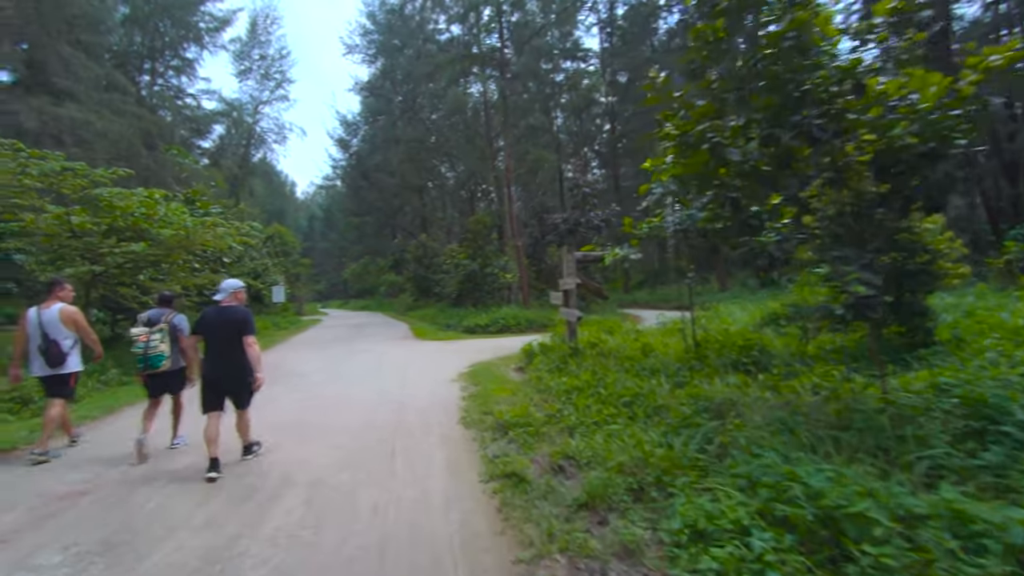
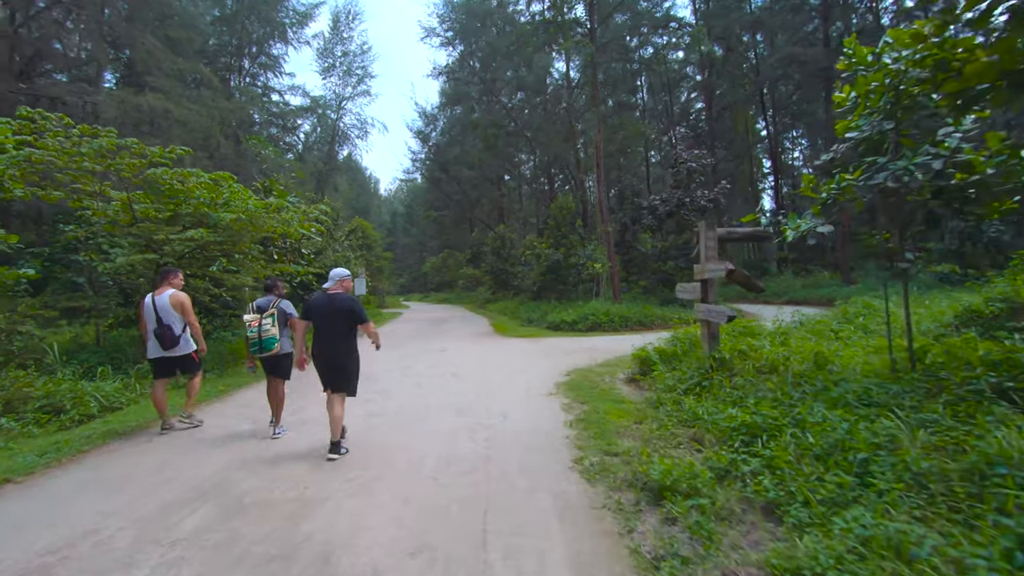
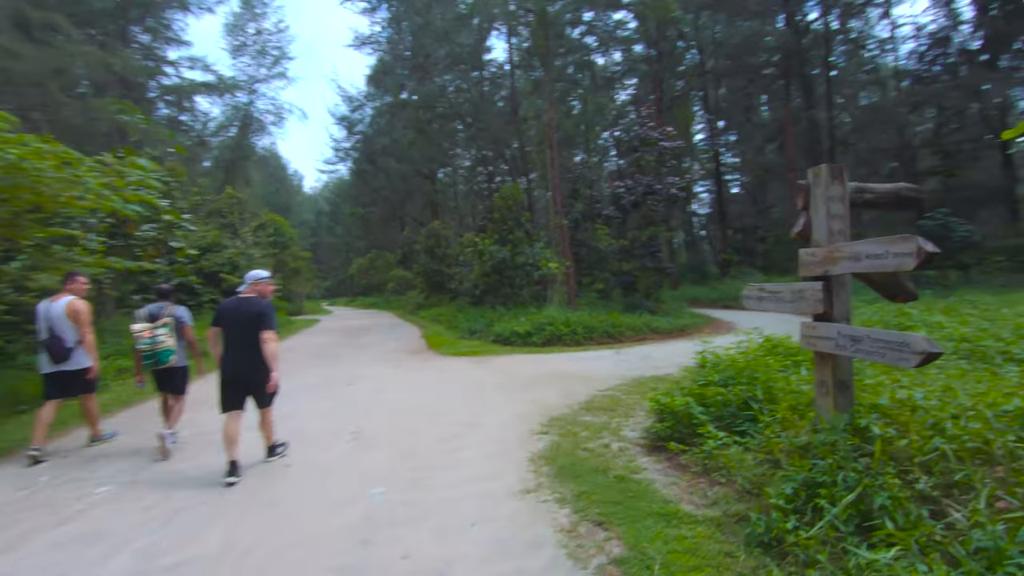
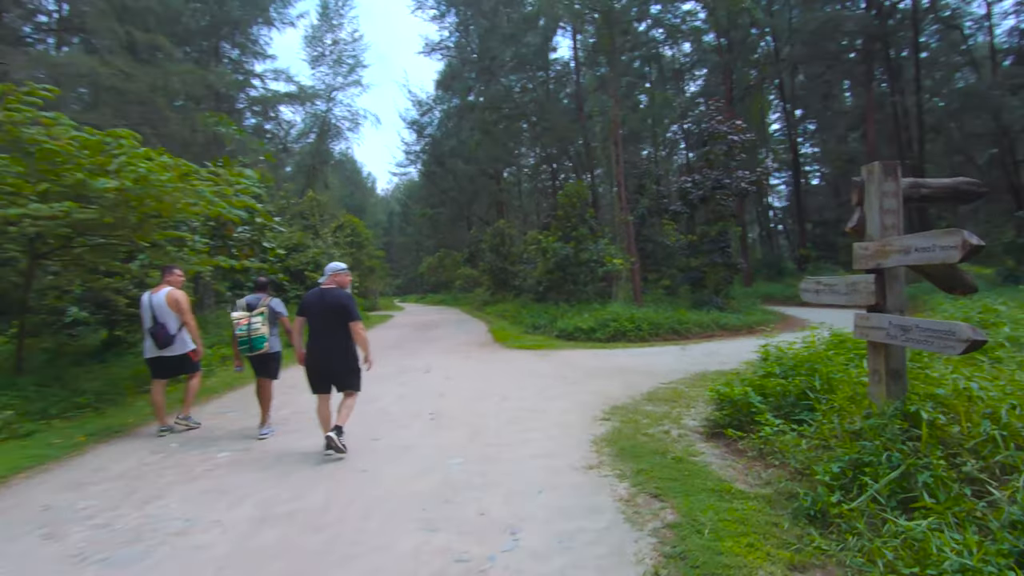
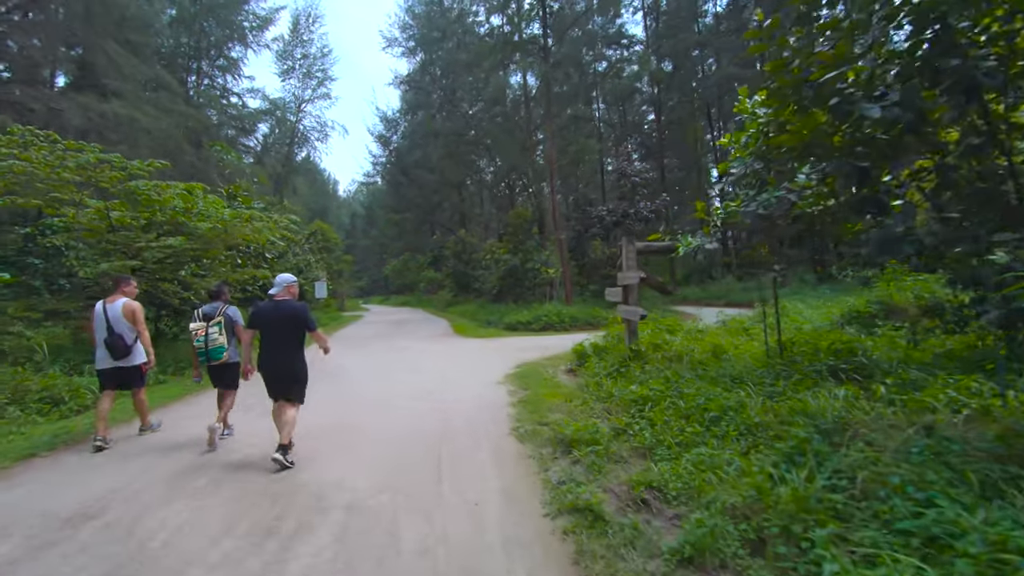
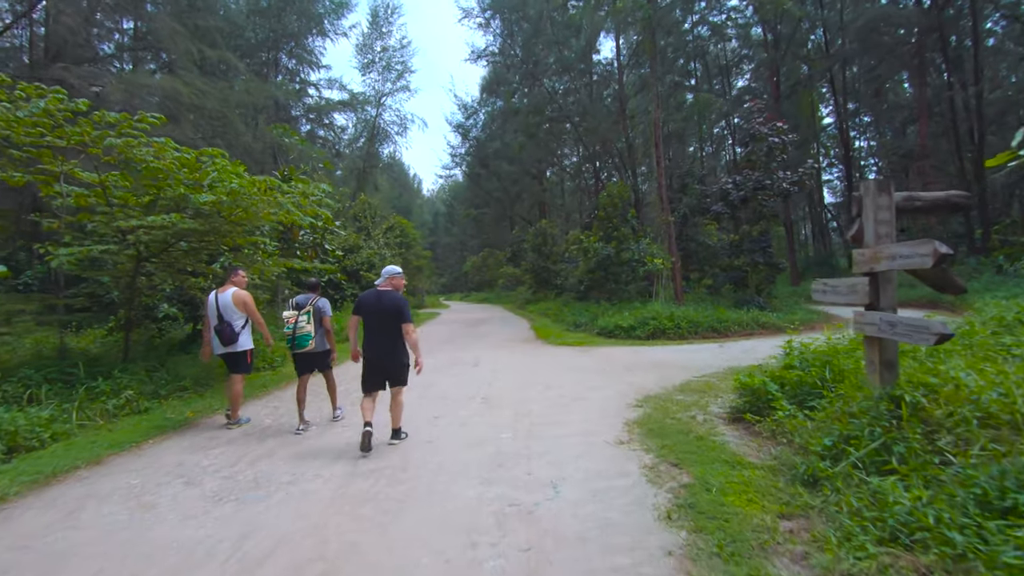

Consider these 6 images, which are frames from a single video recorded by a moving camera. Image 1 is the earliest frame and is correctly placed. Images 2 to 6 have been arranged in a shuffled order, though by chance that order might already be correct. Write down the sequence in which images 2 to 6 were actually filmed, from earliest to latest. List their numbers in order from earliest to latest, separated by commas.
5, 2, 6, 4, 3
